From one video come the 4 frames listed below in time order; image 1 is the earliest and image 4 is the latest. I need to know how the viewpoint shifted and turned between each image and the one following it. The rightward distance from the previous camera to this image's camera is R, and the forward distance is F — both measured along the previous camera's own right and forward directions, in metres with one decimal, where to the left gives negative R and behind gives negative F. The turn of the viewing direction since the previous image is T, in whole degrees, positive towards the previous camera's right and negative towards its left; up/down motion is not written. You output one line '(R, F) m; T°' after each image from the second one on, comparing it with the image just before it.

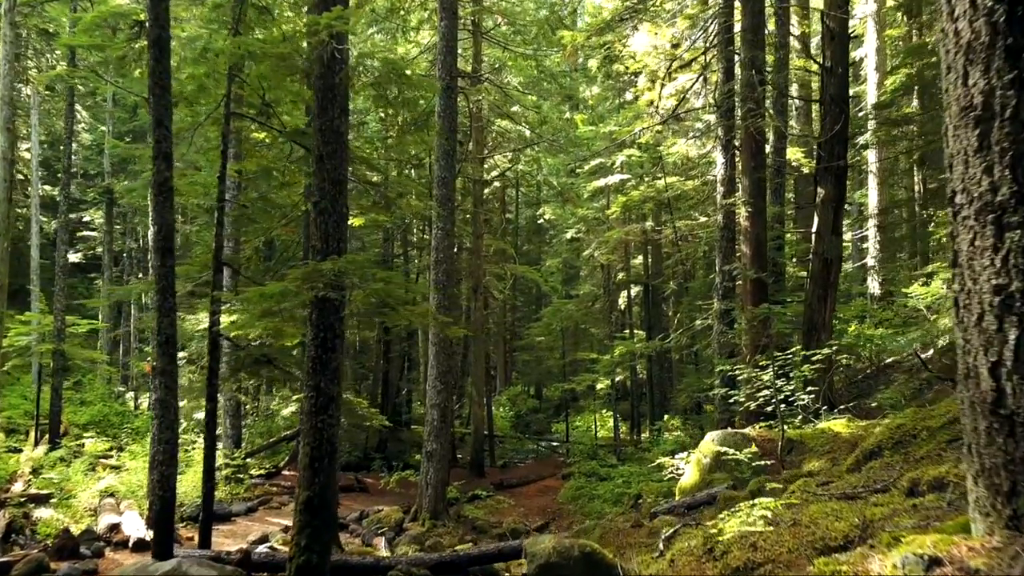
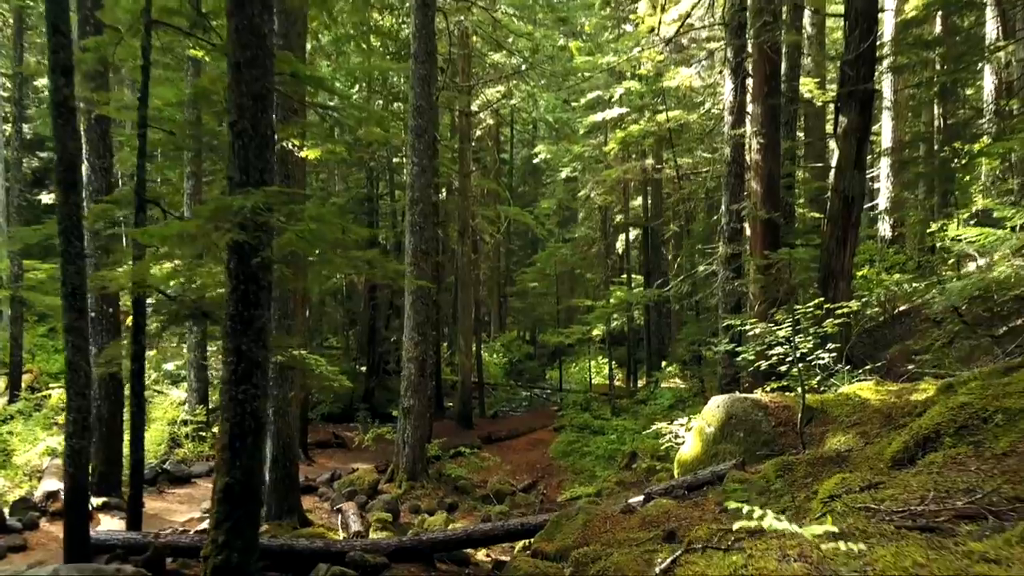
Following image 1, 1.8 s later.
(+0.2, +1.2) m; 0°
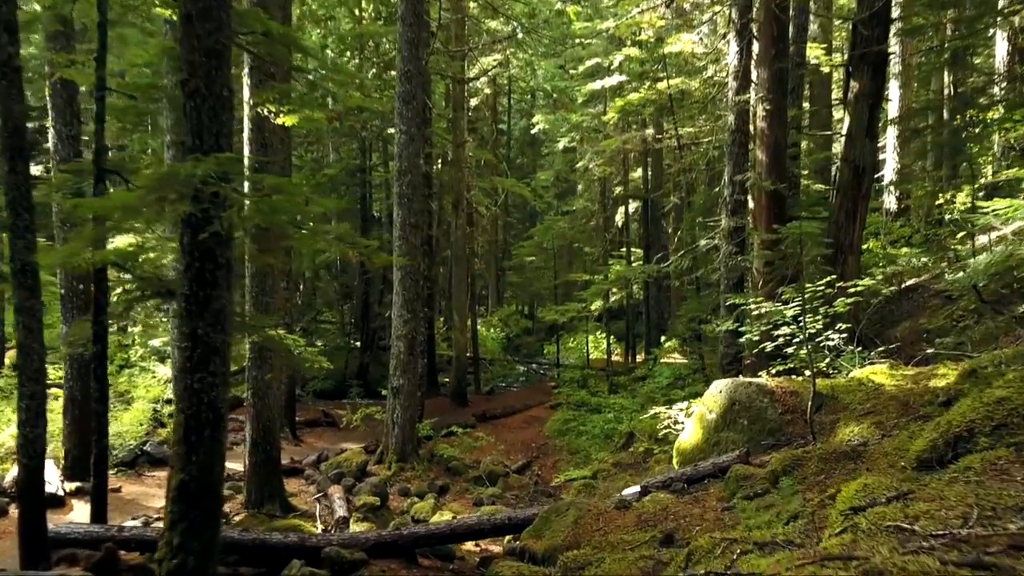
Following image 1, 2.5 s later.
(+0.1, +0.5) m; 0°
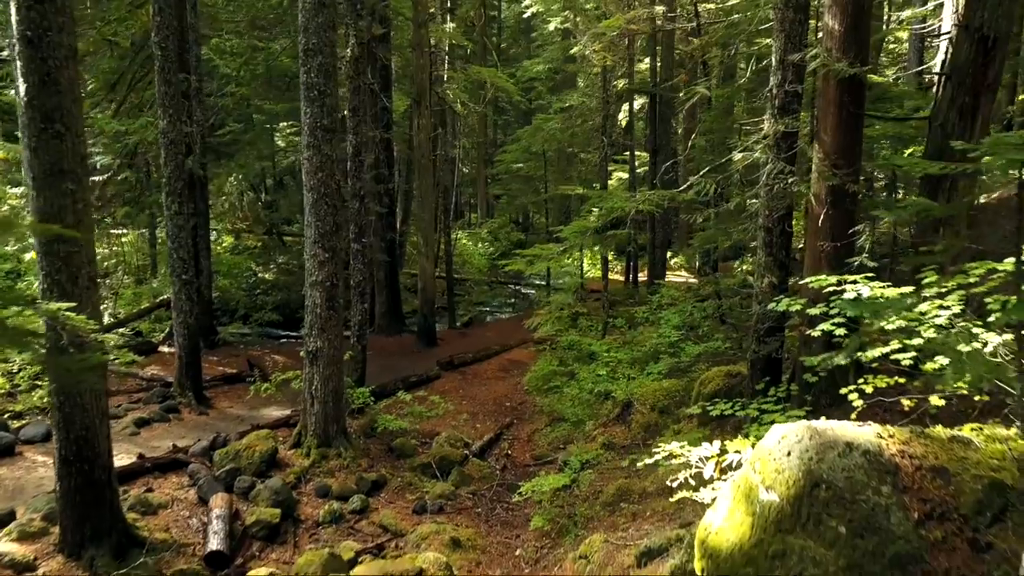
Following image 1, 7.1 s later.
(+0.5, +3.0) m; 0°
